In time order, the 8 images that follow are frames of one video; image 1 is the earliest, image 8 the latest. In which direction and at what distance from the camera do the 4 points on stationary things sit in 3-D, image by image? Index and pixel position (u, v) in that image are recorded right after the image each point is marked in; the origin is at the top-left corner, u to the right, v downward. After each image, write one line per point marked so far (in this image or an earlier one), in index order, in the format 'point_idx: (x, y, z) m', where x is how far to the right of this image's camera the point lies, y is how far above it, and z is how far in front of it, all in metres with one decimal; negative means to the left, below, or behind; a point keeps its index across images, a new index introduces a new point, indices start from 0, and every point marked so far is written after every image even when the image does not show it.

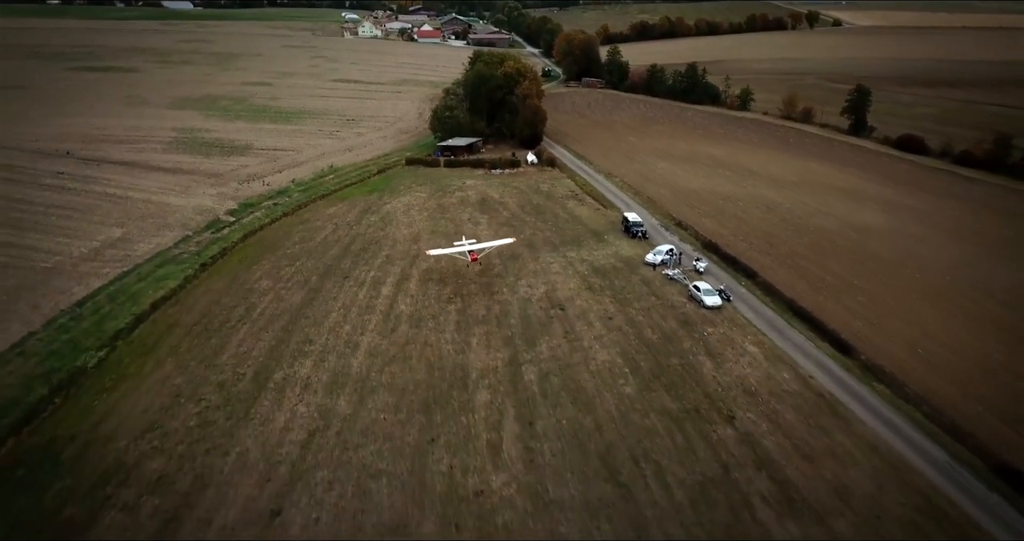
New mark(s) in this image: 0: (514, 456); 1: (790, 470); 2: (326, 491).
0: (0.0, -4.9, +19.9) m
1: (+7.1, -5.1, +19.2) m
2: (-4.6, -5.4, +19.0) m
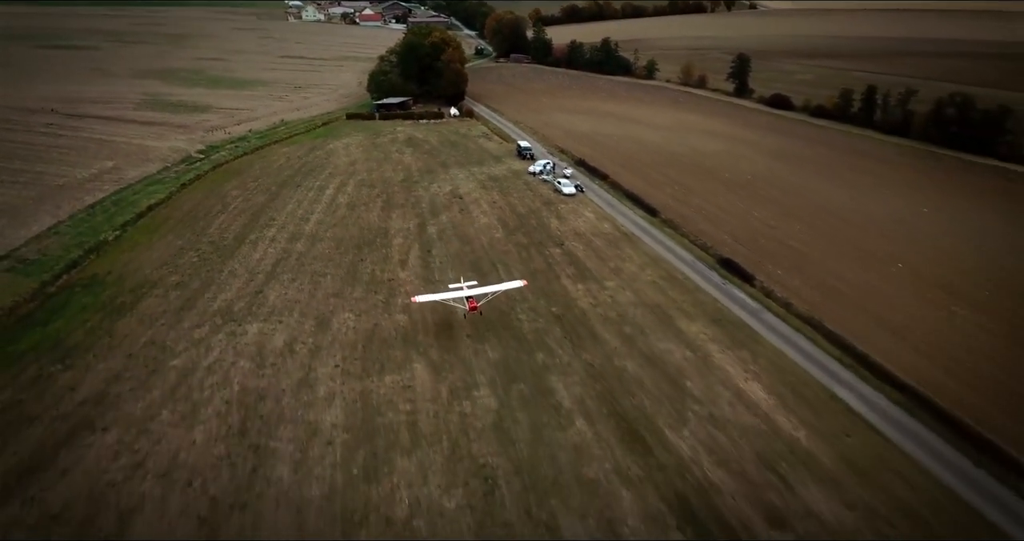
0: (-3.9, +0.3, +30.5) m
1: (+3.1, +0.3, +30.3) m
2: (-8.5, -0.4, +29.3) m
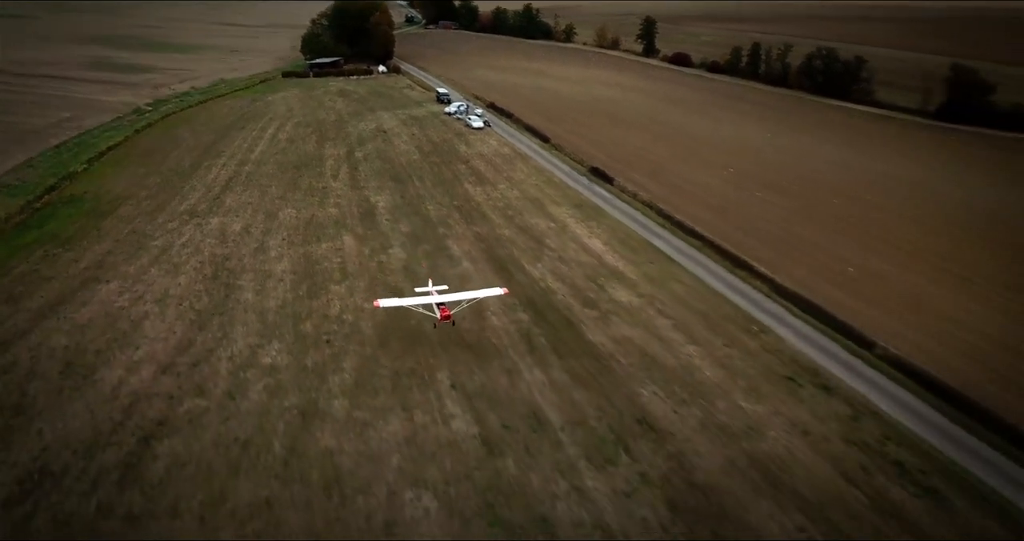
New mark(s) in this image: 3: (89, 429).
0: (-8.3, +4.6, +37.5) m
1: (-1.2, +4.8, +37.7) m
2: (-12.8, +3.8, +36.0) m
3: (-10.2, -3.8, +18.3) m
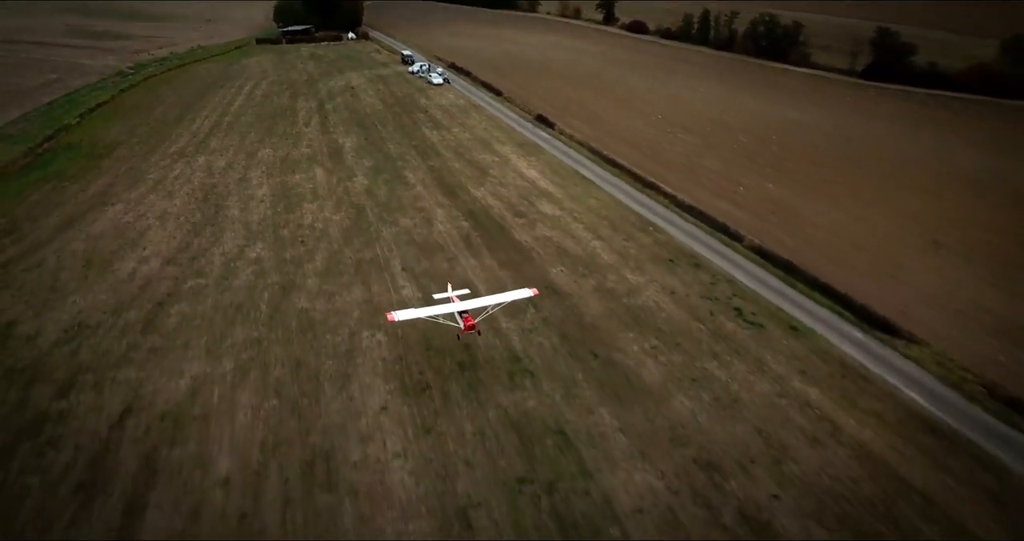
0: (-10.9, +8.1, +42.1) m
1: (-3.9, +8.4, +42.6) m
2: (-15.3, +7.2, +40.5) m
3: (-12.2, -0.9, +23.2) m
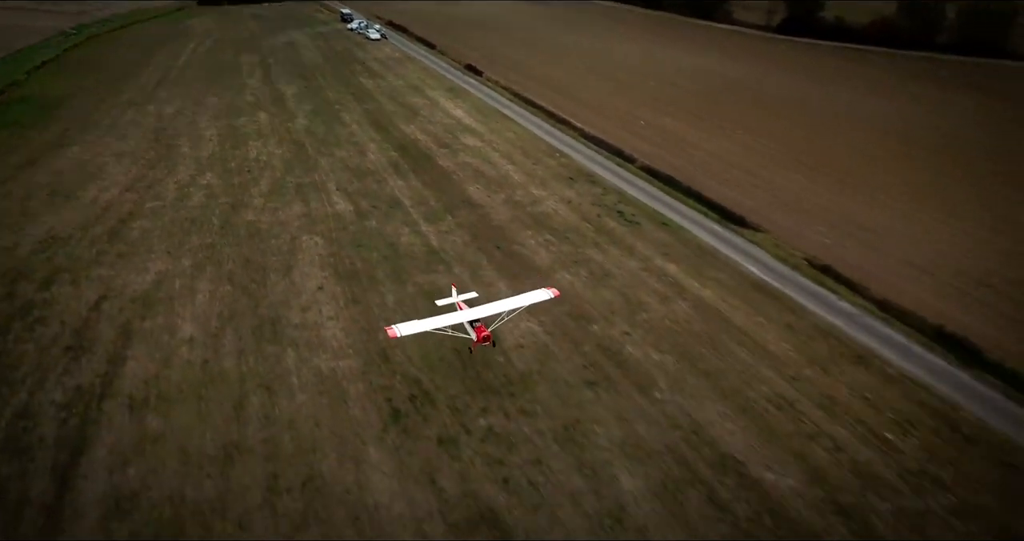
0: (-15.1, +11.6, +44.9) m
1: (-8.1, +12.1, +45.8) m
2: (-19.3, +10.4, +43.1) m
3: (-15.0, +1.8, +26.3) m
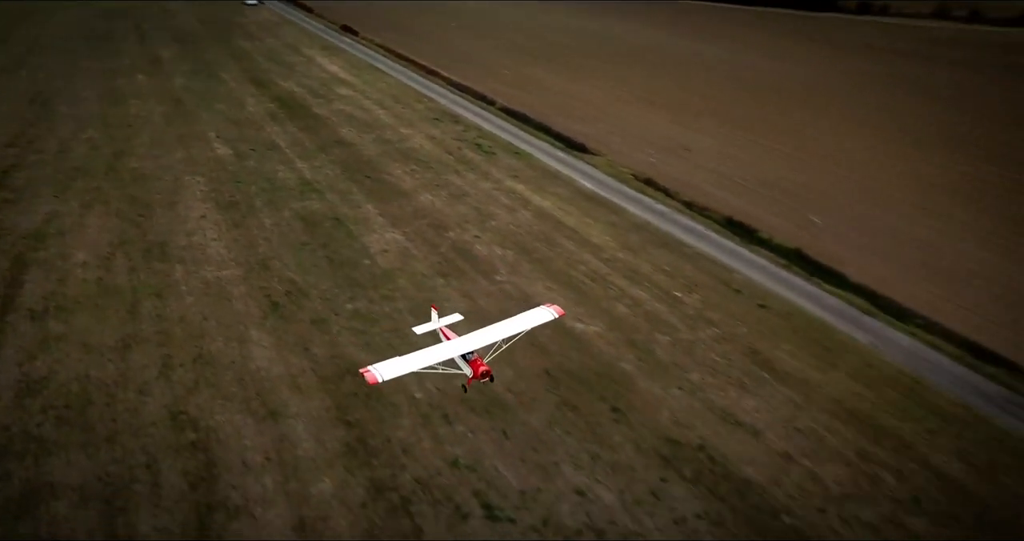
0: (-22.8, +13.8, +45.5) m
1: (-16.0, +14.8, +47.2) m
2: (-26.7, +12.4, +43.2) m
3: (-19.9, +3.6, +27.4) m
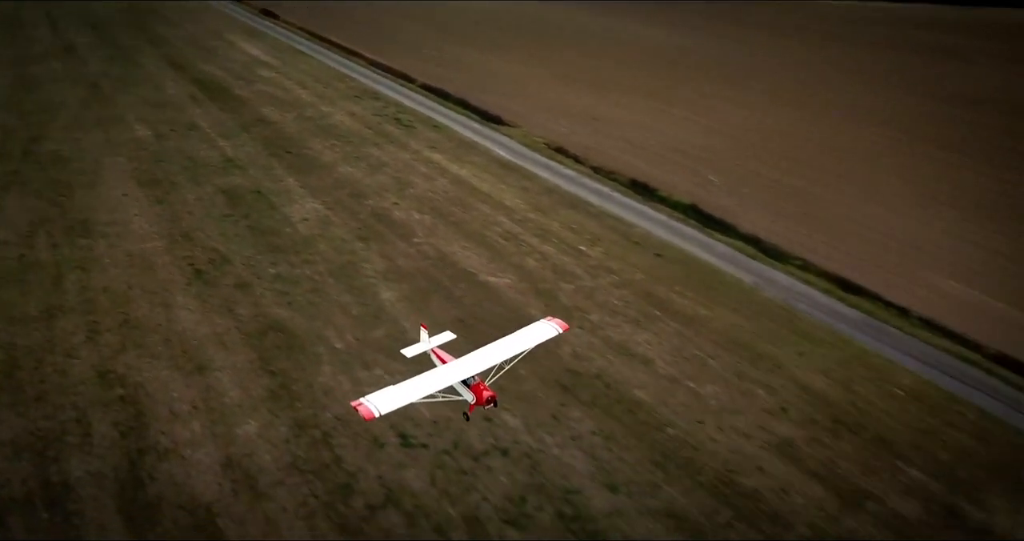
0: (-27.6, +14.4, +44.7) m
1: (-21.0, +15.6, +46.8) m
2: (-31.3, +12.7, +42.1) m
3: (-22.9, +3.9, +27.0) m
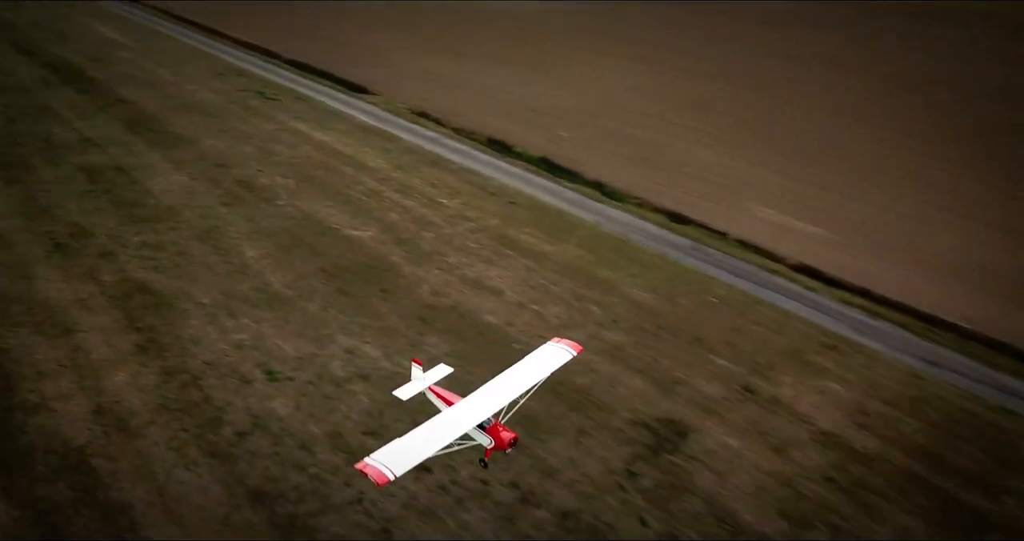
0: (-35.4, +14.1, +41.8) m
1: (-29.2, +15.9, +44.7) m
2: (-38.6, +12.1, +38.8) m
3: (-27.8, +3.7, +25.2) m
